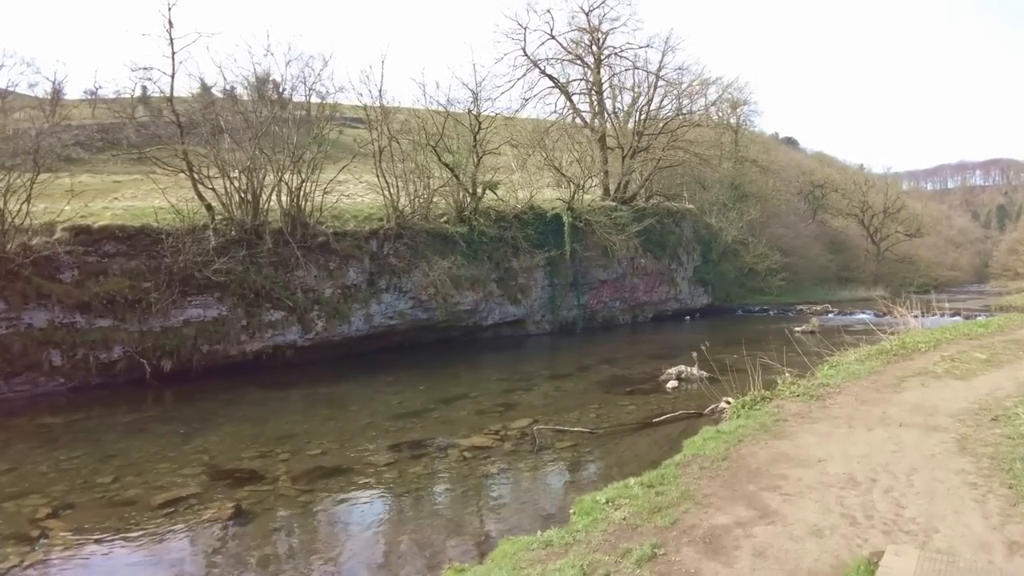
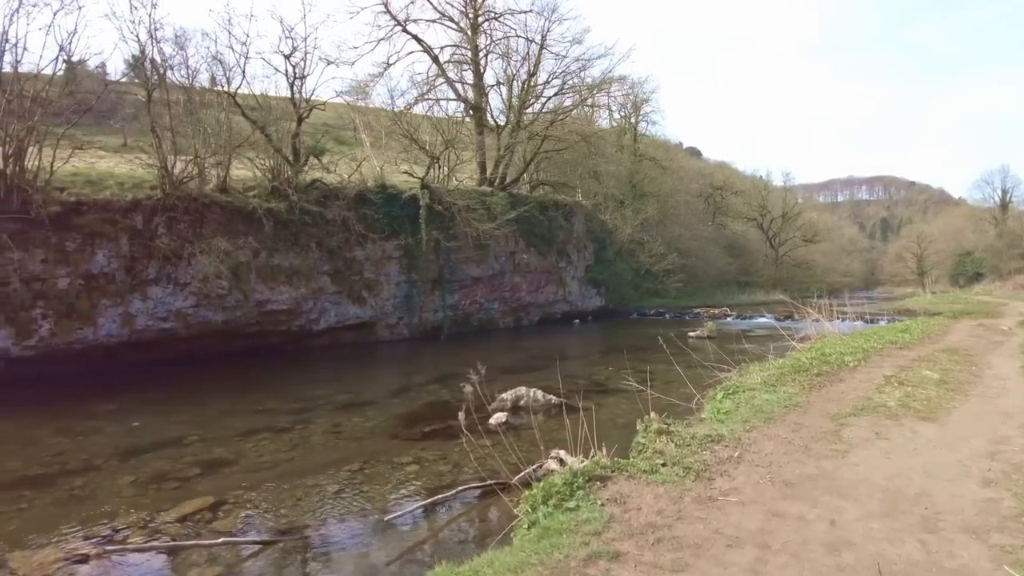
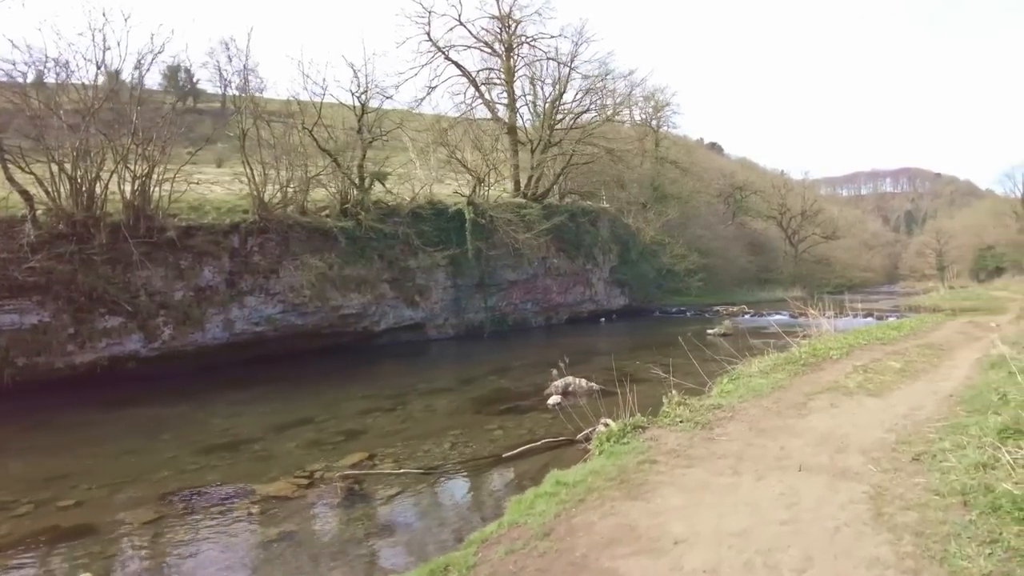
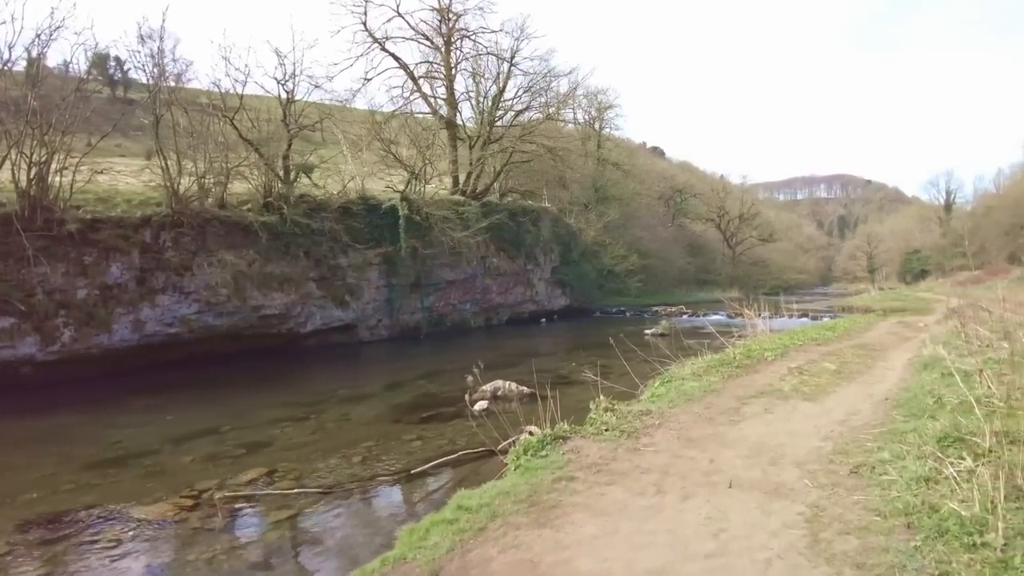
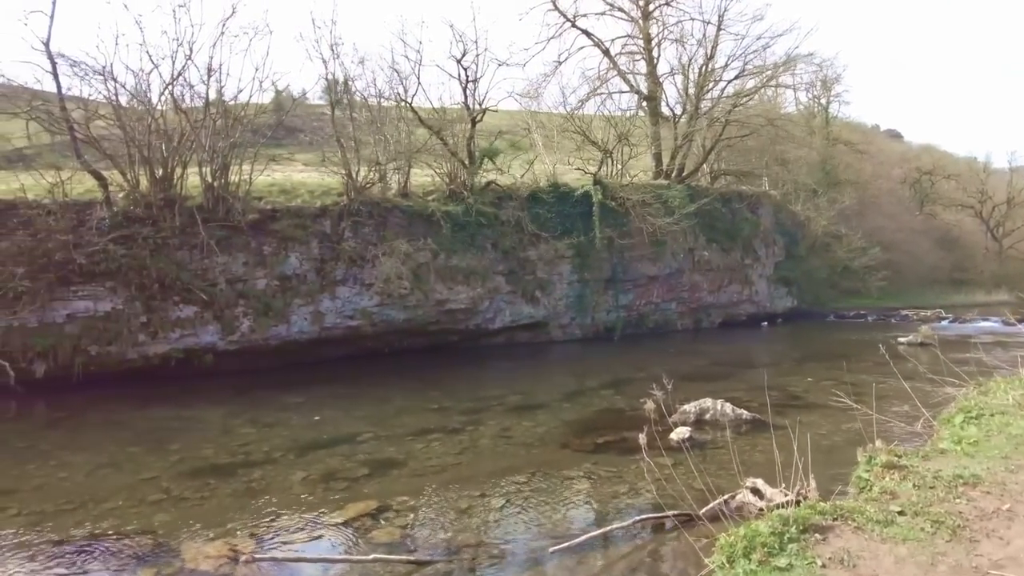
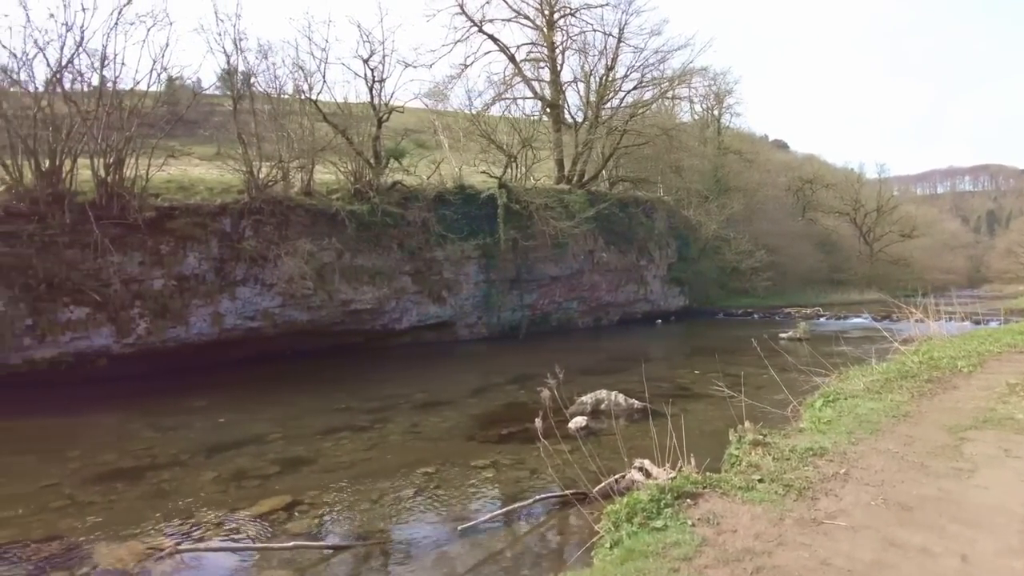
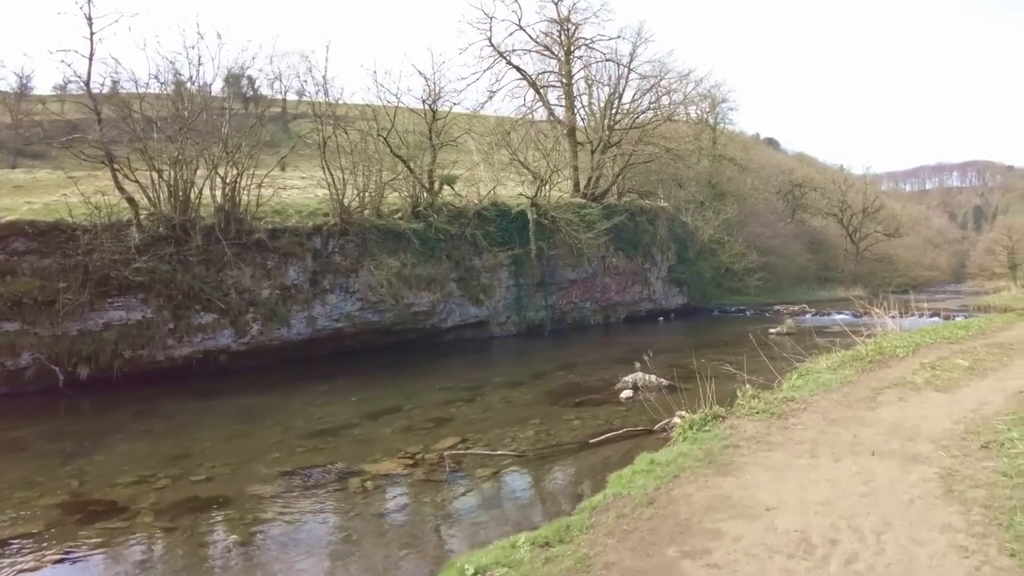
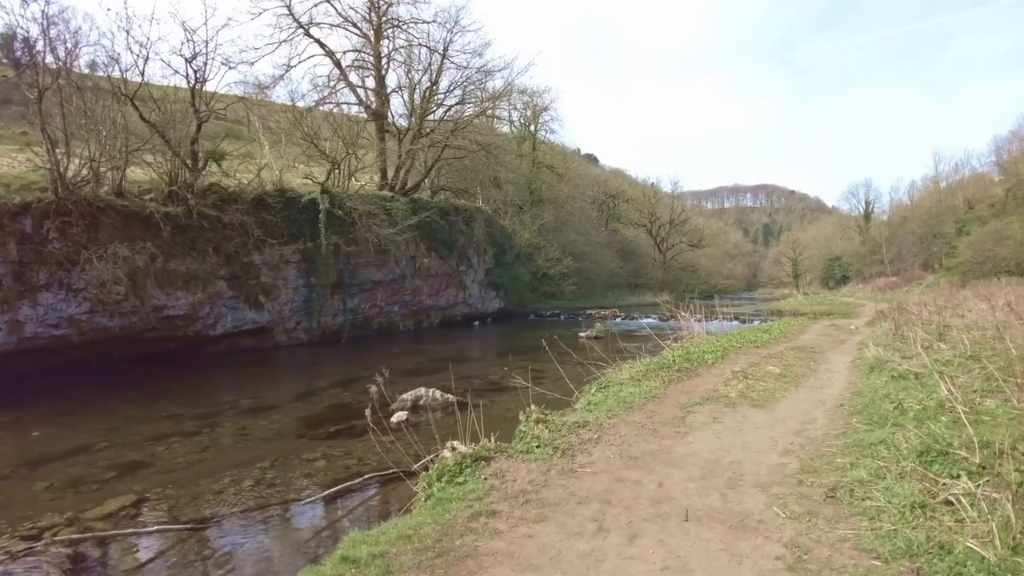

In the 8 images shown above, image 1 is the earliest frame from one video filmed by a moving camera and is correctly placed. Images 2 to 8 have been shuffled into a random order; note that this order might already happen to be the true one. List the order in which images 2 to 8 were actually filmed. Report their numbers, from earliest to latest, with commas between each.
7, 3, 4, 8, 2, 6, 5
